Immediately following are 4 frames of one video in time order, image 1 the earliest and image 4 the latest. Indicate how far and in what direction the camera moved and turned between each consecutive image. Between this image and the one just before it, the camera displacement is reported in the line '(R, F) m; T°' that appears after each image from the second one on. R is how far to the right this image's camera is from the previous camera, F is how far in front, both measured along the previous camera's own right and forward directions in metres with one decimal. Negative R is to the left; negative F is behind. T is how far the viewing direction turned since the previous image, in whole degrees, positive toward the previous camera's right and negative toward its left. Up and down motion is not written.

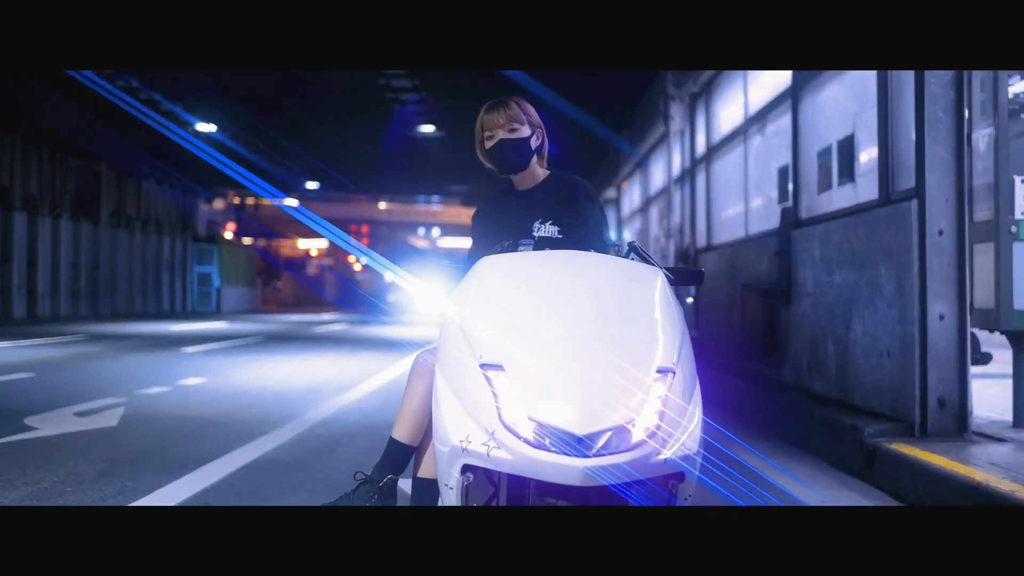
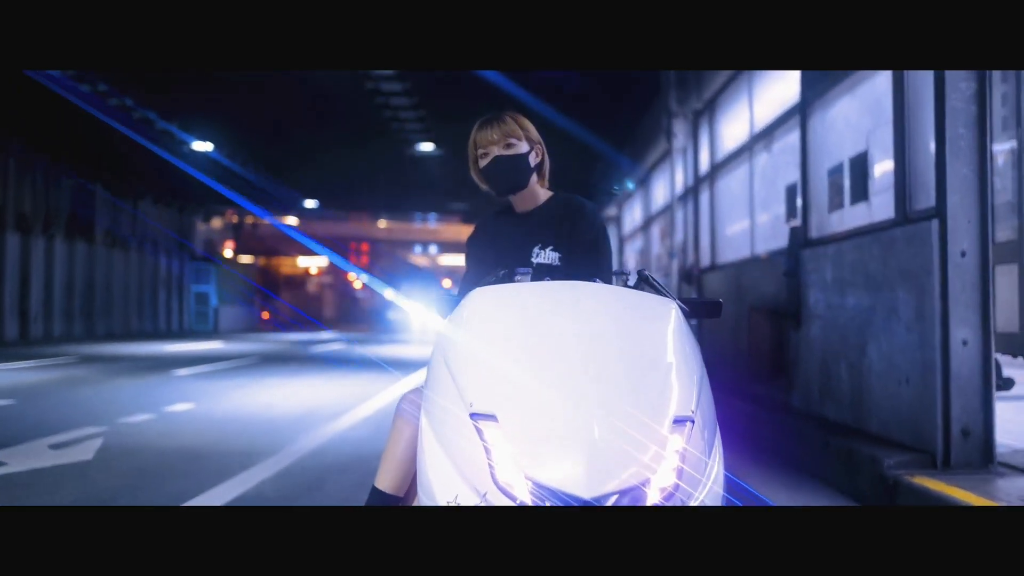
(0.0, +0.3) m; 0°
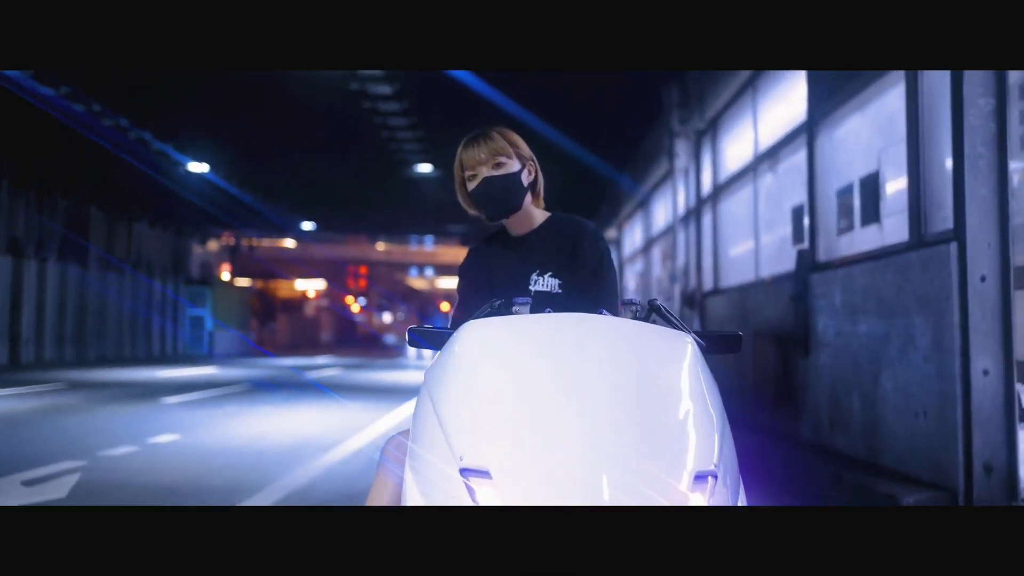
(0.0, +0.3) m; 0°
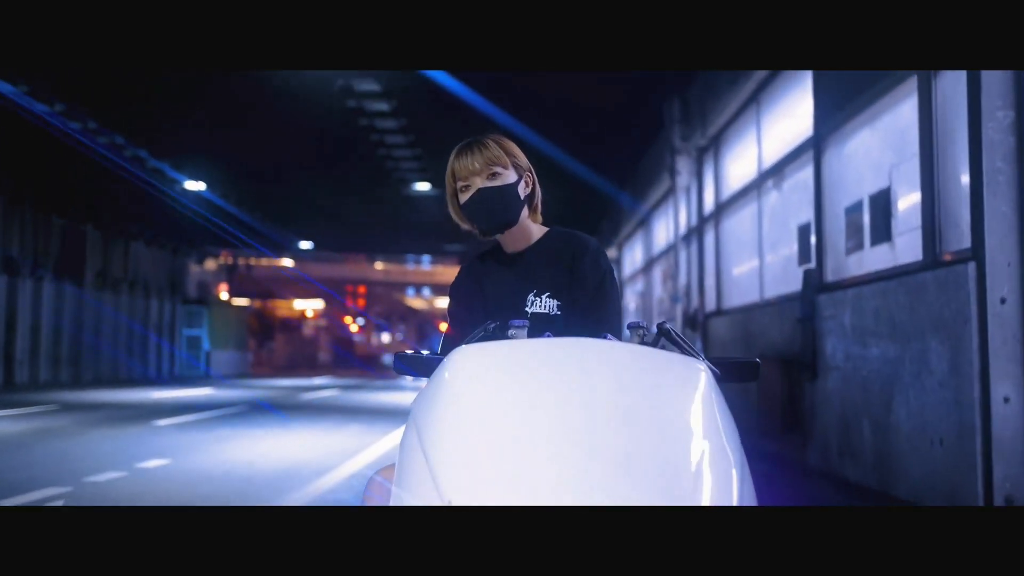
(0.0, +0.2) m; 0°
